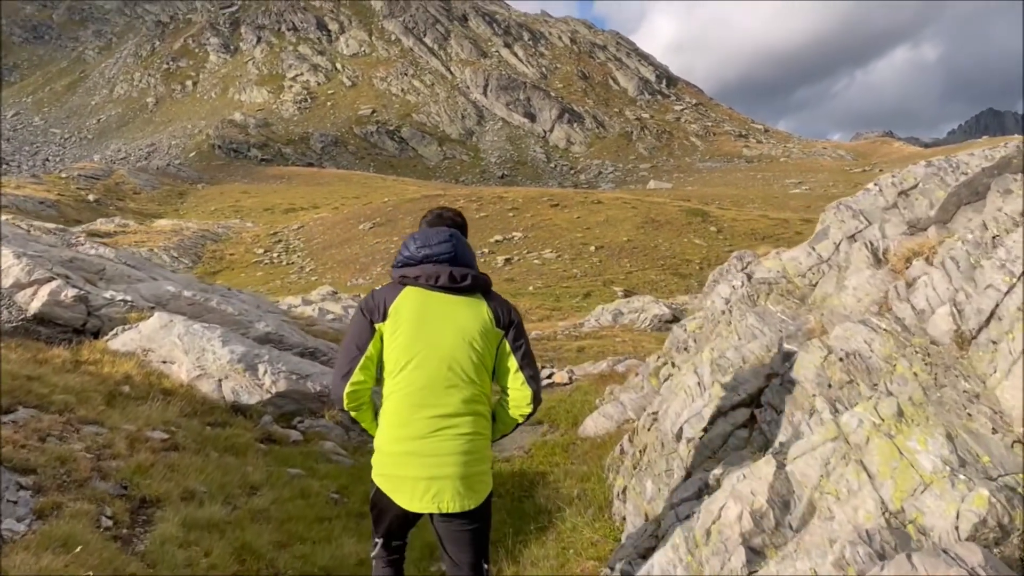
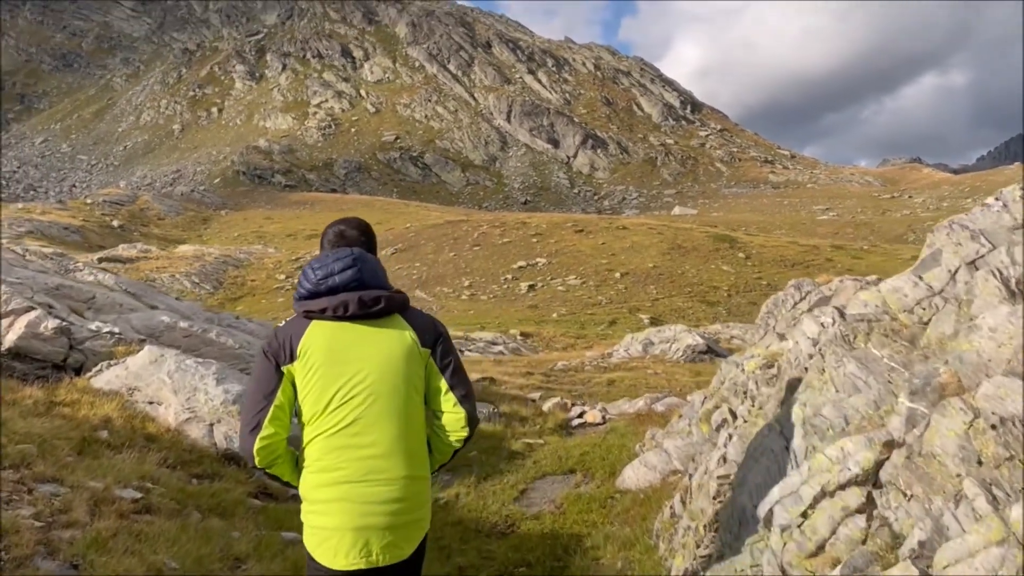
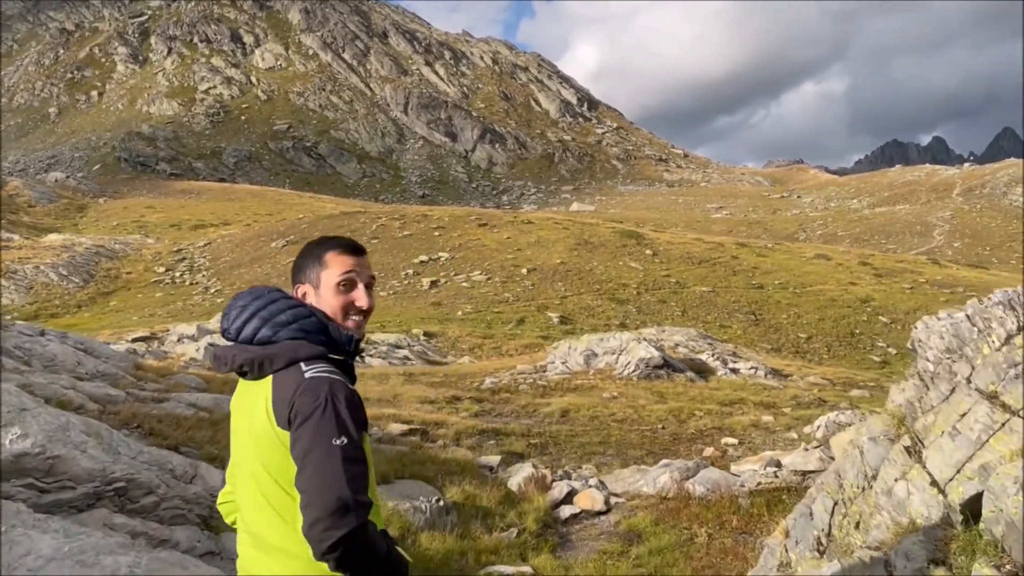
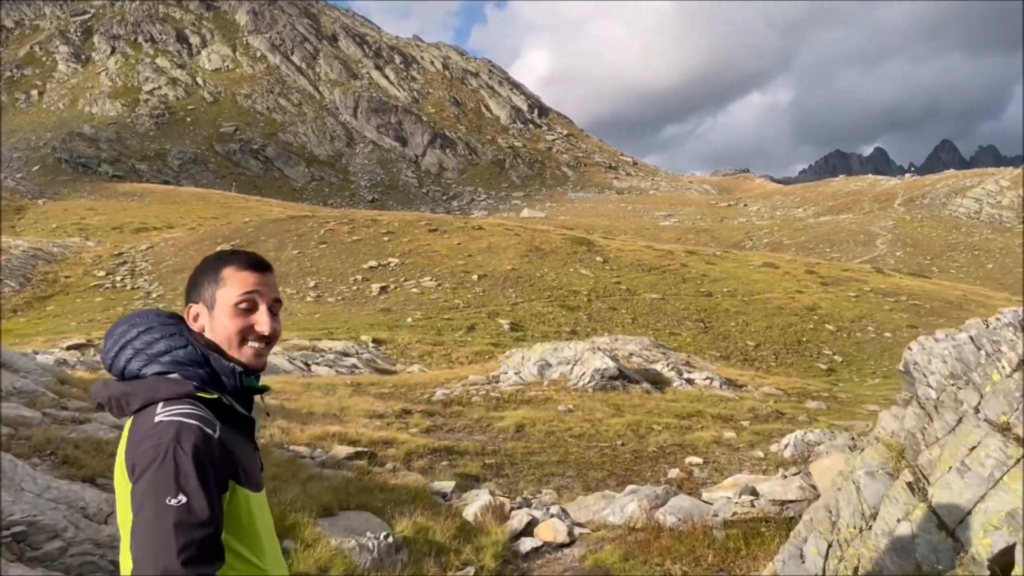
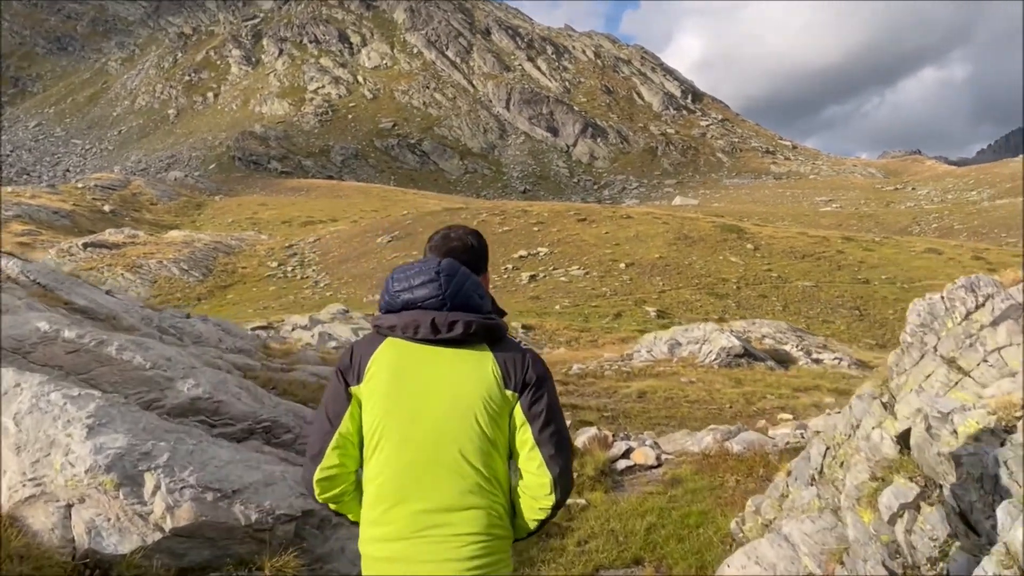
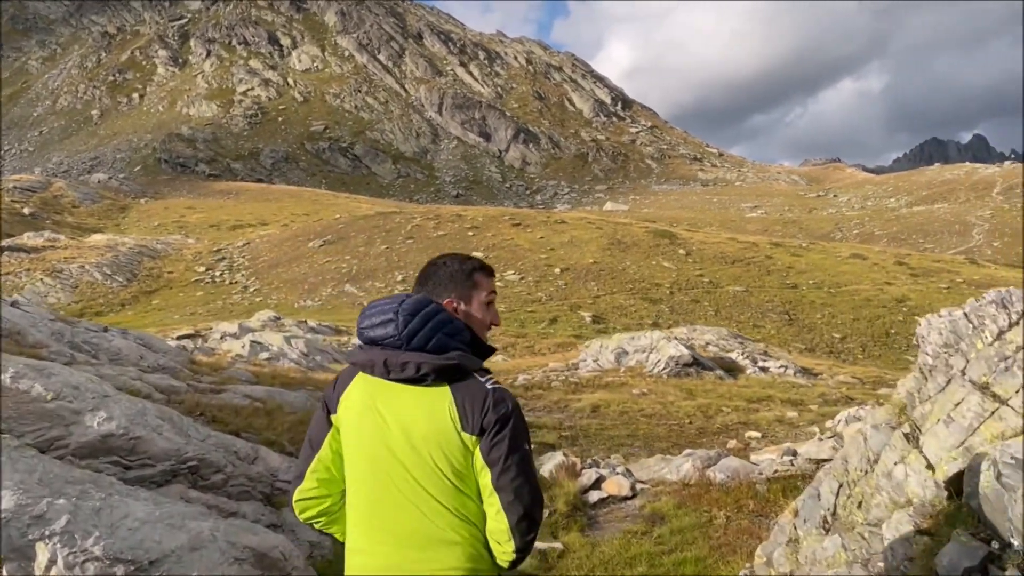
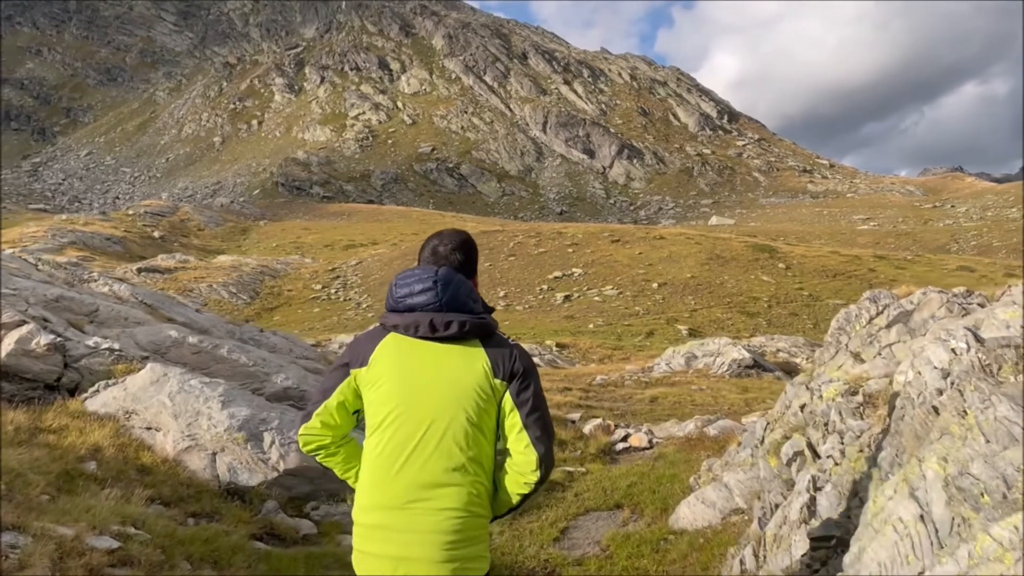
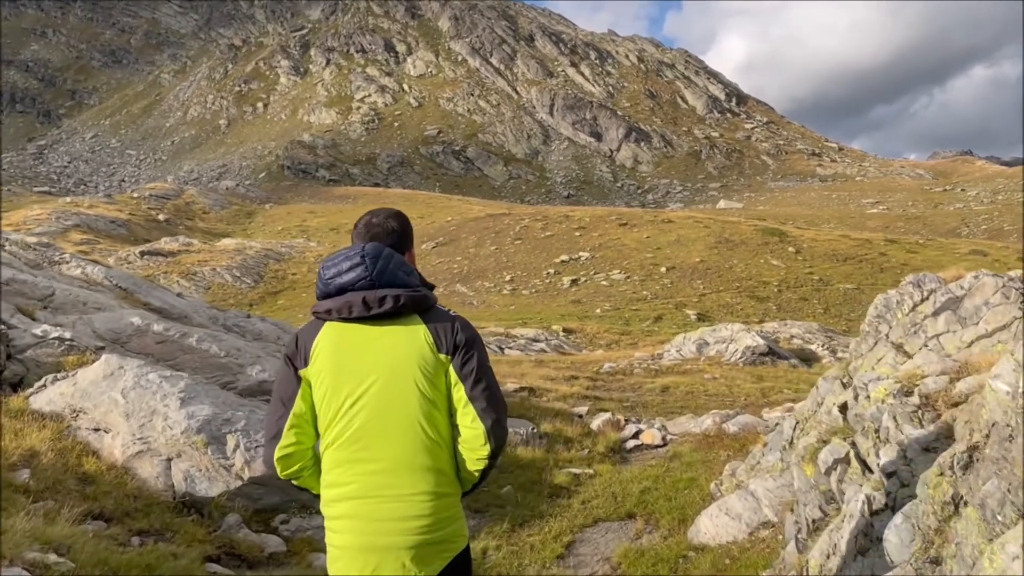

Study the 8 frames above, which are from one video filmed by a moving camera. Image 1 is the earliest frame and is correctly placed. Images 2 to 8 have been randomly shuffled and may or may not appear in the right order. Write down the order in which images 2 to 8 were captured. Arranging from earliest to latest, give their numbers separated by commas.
2, 7, 8, 5, 6, 3, 4
